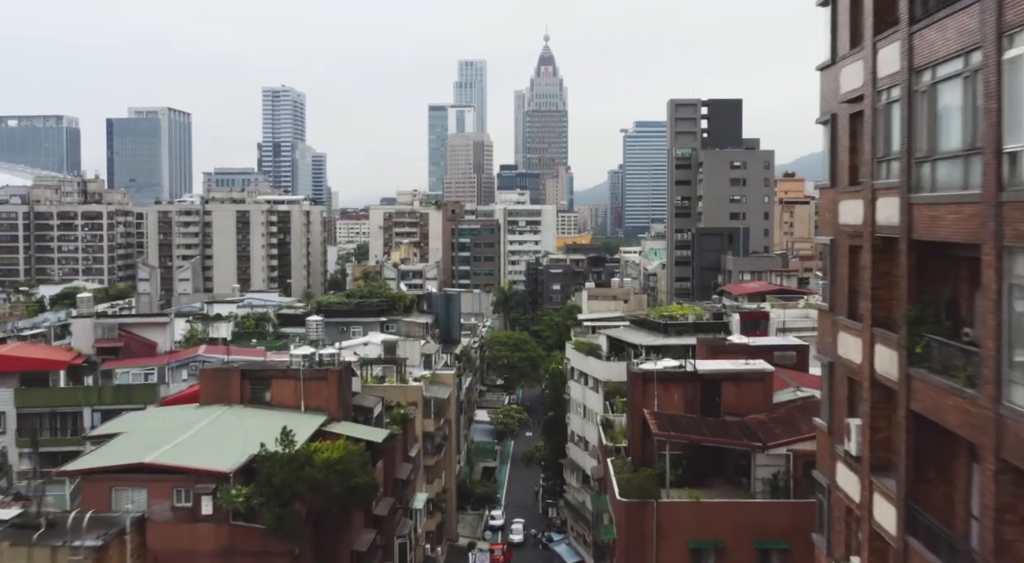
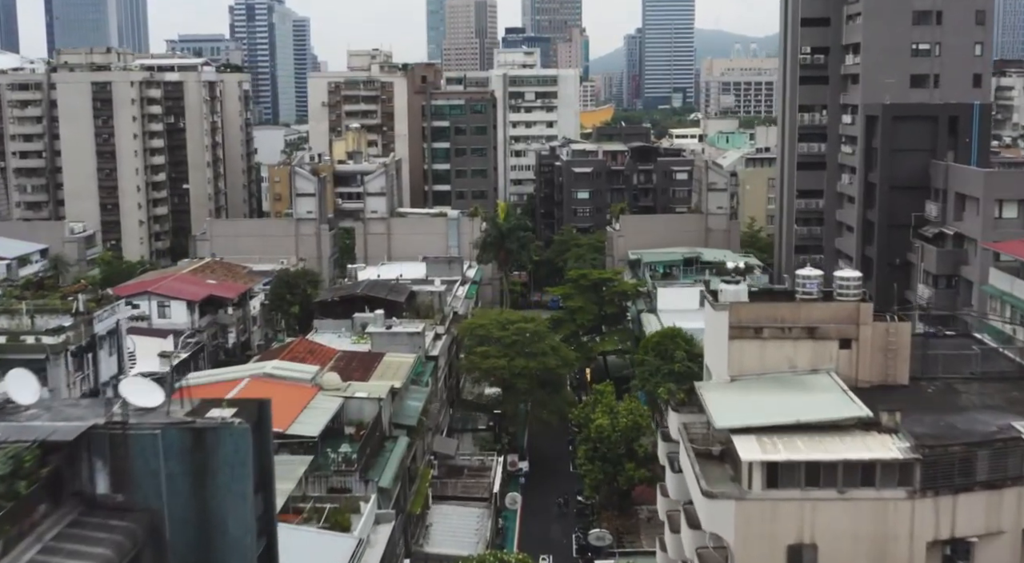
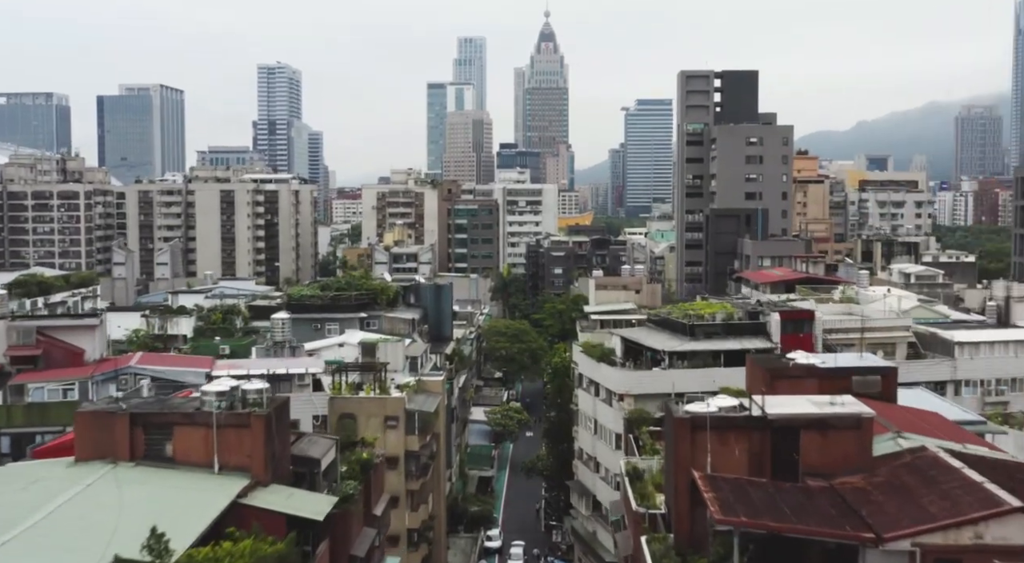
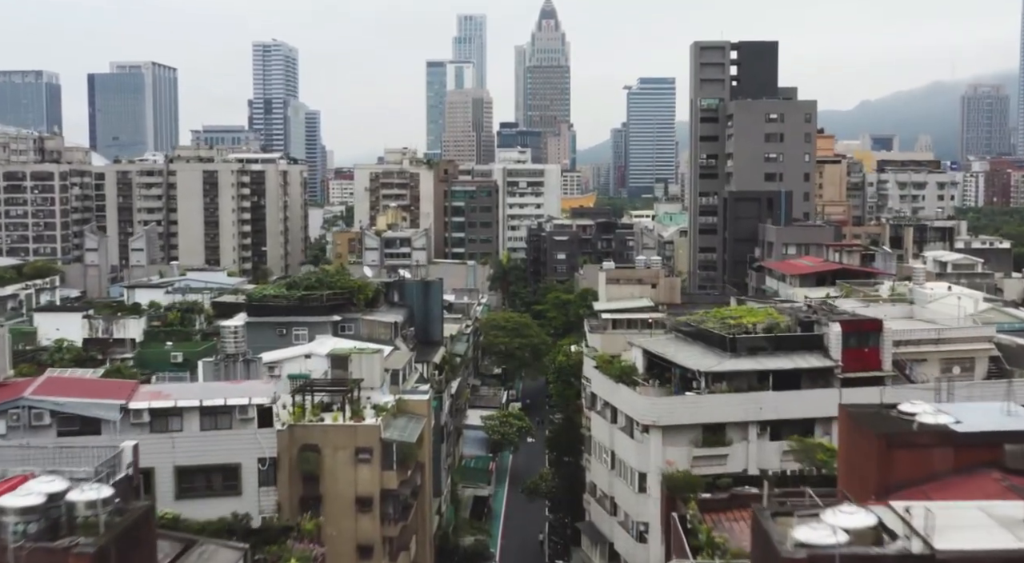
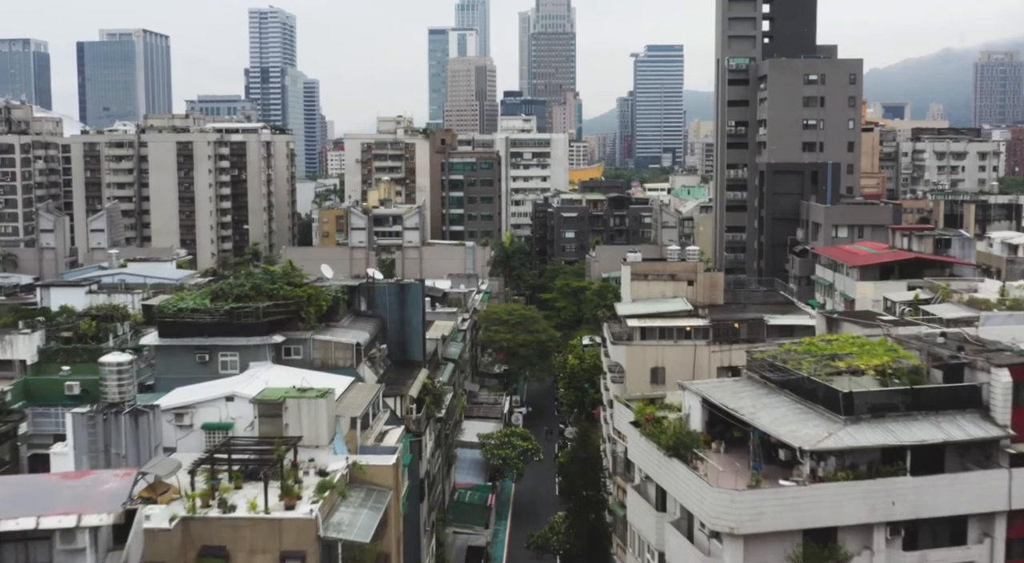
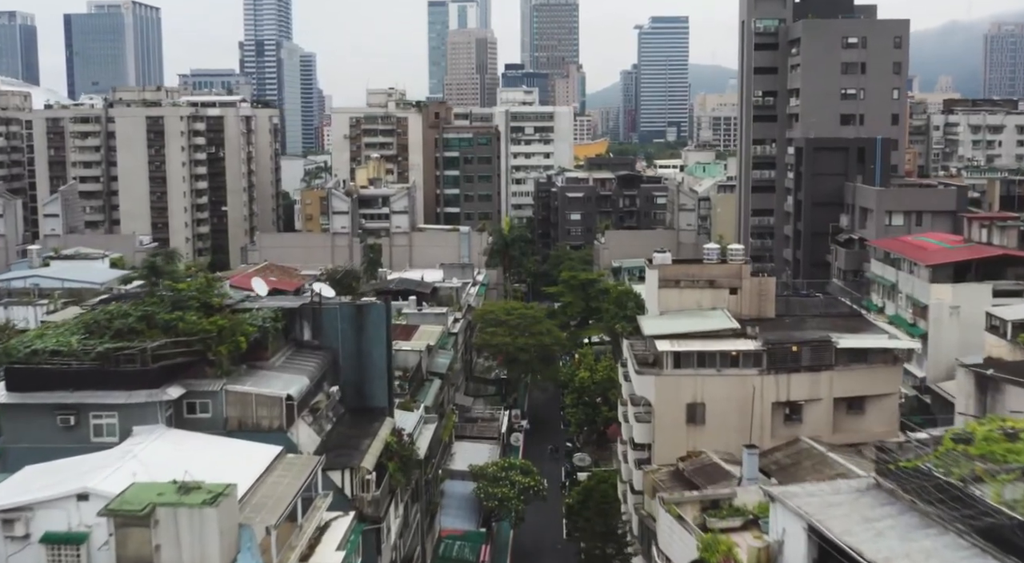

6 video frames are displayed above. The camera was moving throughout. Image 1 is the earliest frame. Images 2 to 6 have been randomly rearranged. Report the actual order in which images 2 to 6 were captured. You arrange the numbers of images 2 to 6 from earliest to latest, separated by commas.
3, 4, 5, 6, 2
